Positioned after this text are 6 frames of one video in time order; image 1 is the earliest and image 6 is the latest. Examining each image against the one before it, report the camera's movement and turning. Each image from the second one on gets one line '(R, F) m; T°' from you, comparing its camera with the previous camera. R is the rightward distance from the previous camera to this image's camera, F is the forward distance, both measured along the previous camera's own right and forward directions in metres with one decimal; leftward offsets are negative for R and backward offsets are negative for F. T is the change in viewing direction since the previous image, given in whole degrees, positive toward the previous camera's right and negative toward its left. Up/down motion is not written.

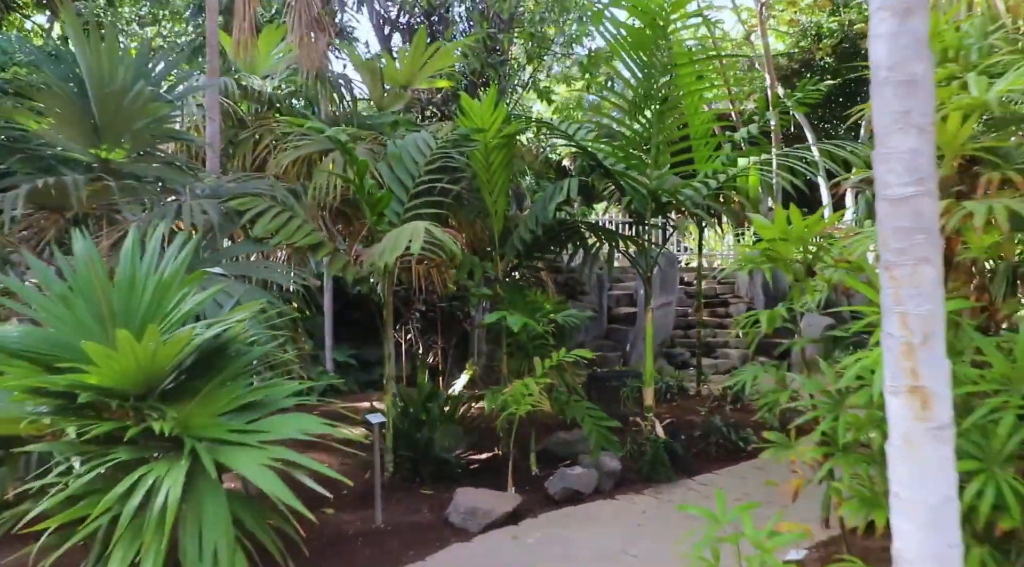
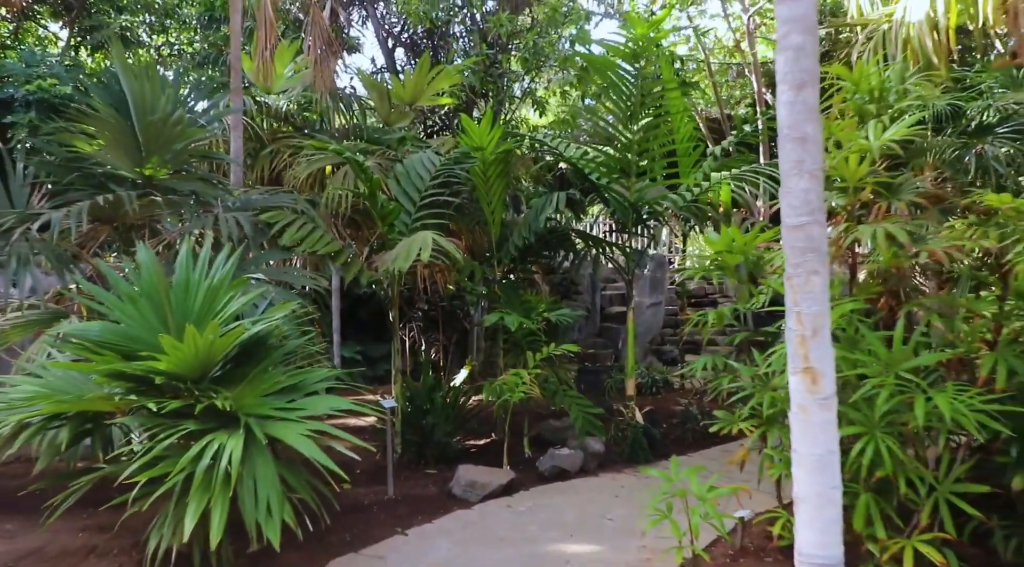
(0.0, -0.6) m; 0°
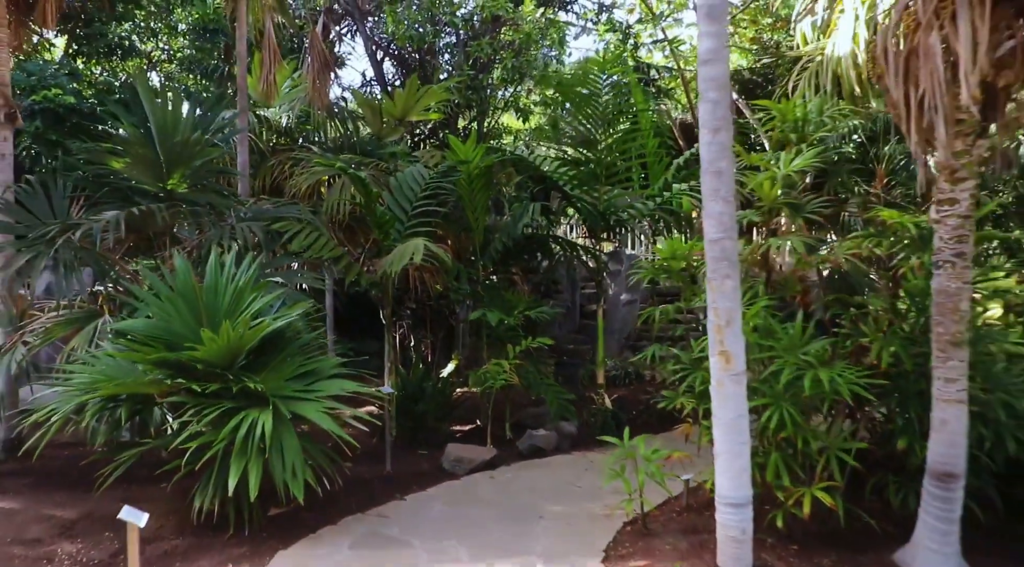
(0.0, -0.7) m; +1°
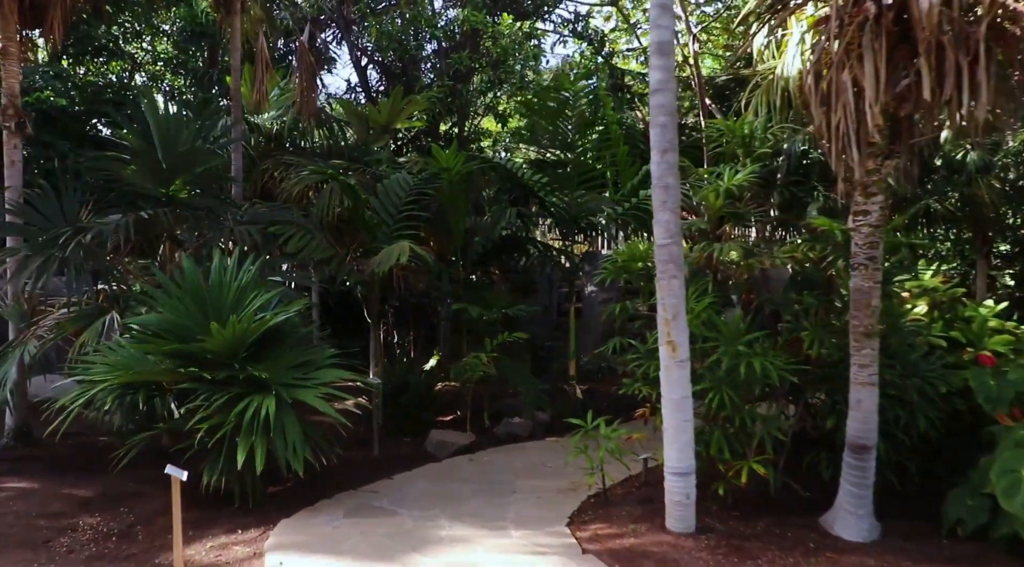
(0.0, -0.5) m; +1°
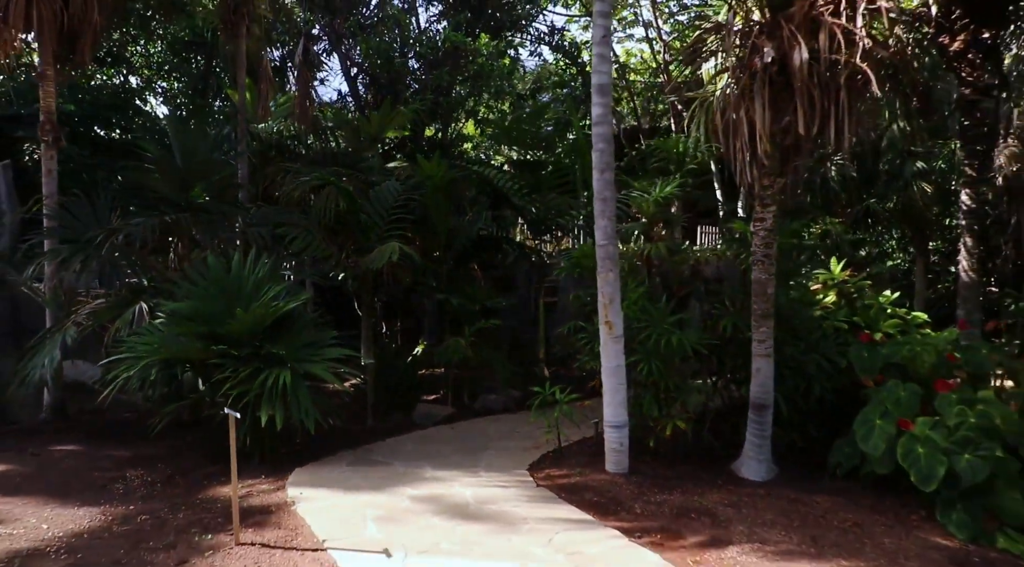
(+0.1, -0.9) m; +1°
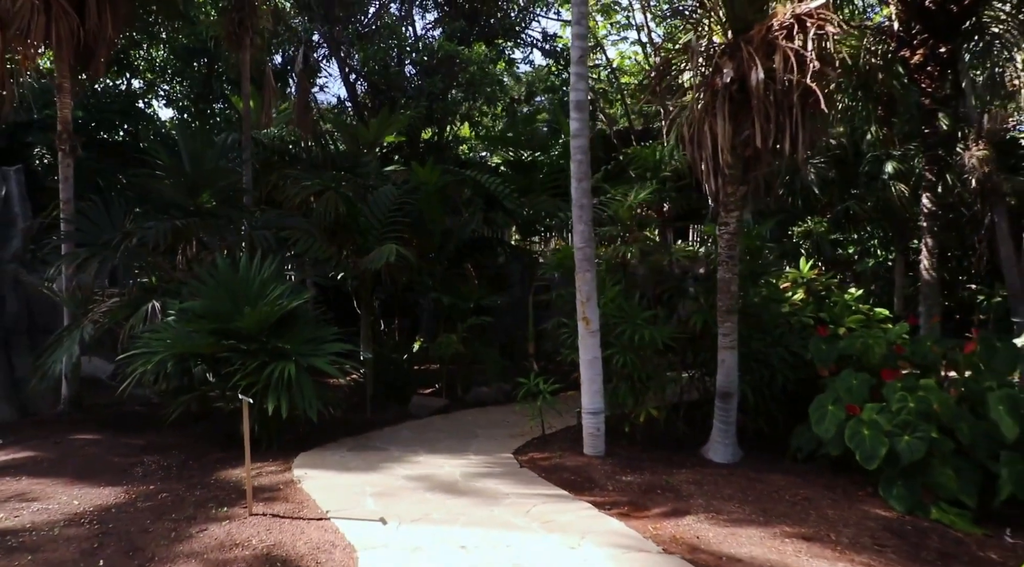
(+0.1, -0.4) m; 0°
